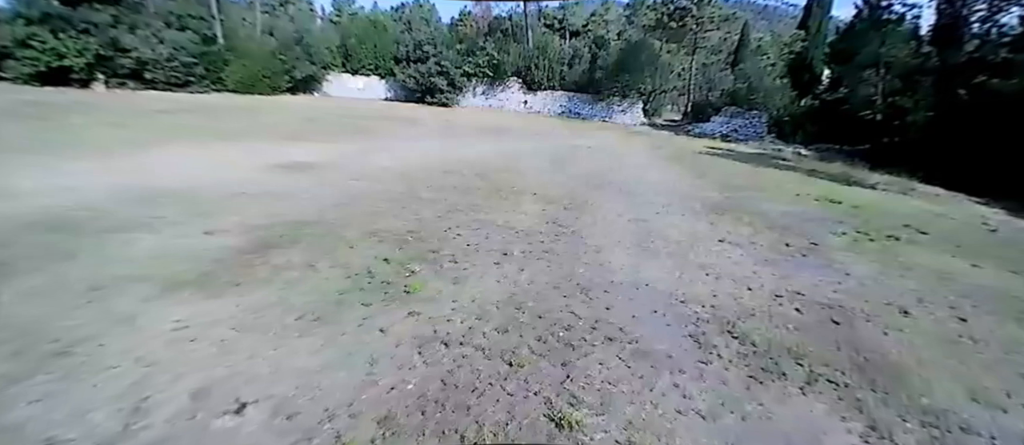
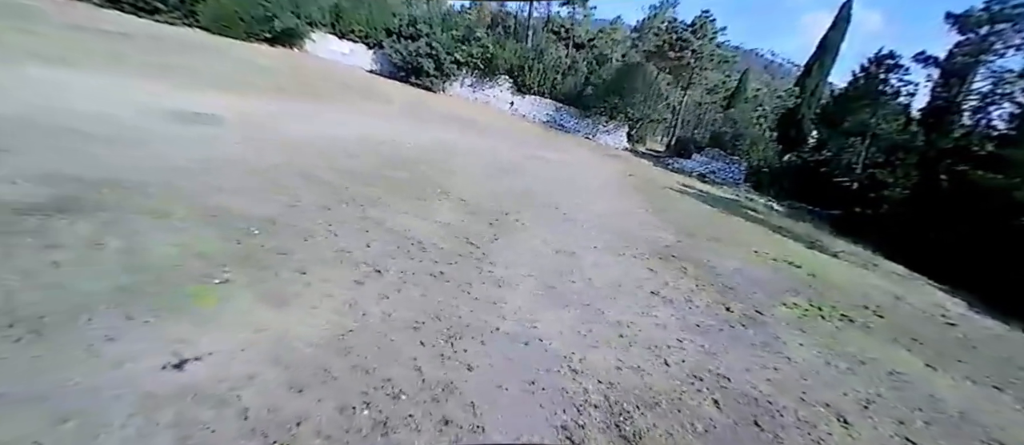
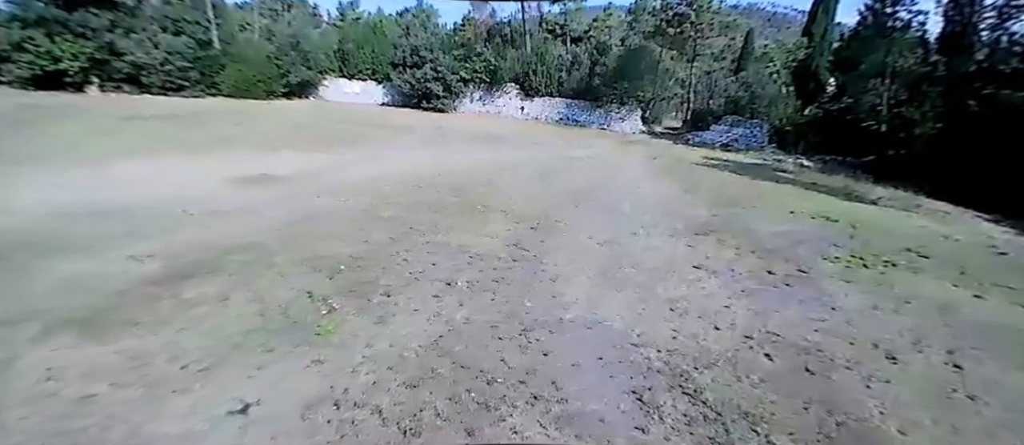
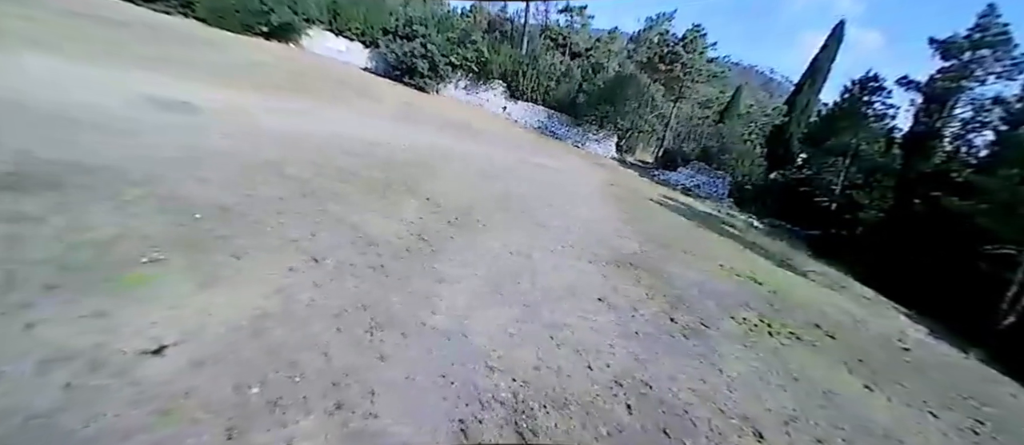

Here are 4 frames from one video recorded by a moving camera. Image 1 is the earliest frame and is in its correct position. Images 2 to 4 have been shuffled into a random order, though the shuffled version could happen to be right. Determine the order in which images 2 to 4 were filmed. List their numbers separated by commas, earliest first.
3, 4, 2
